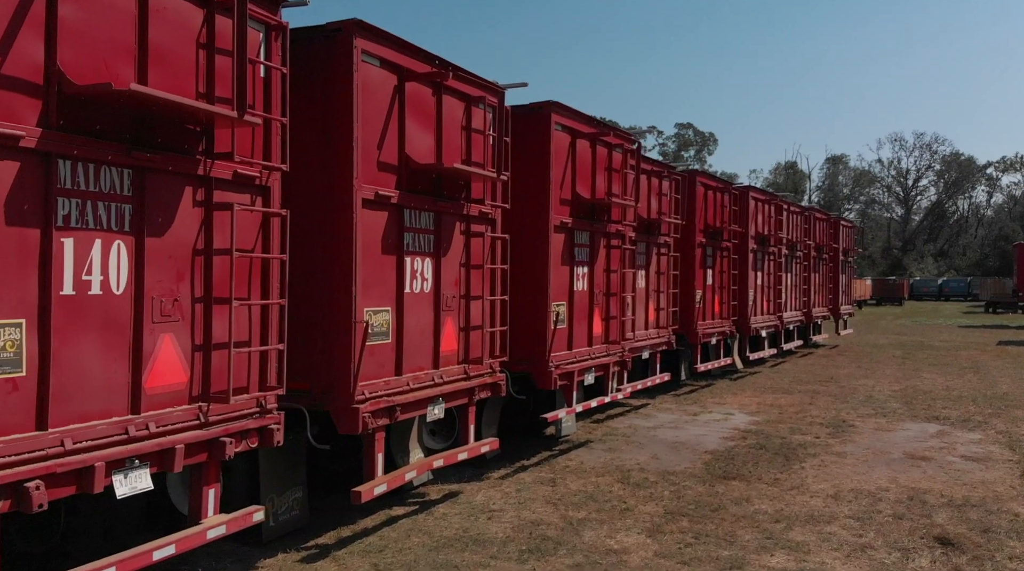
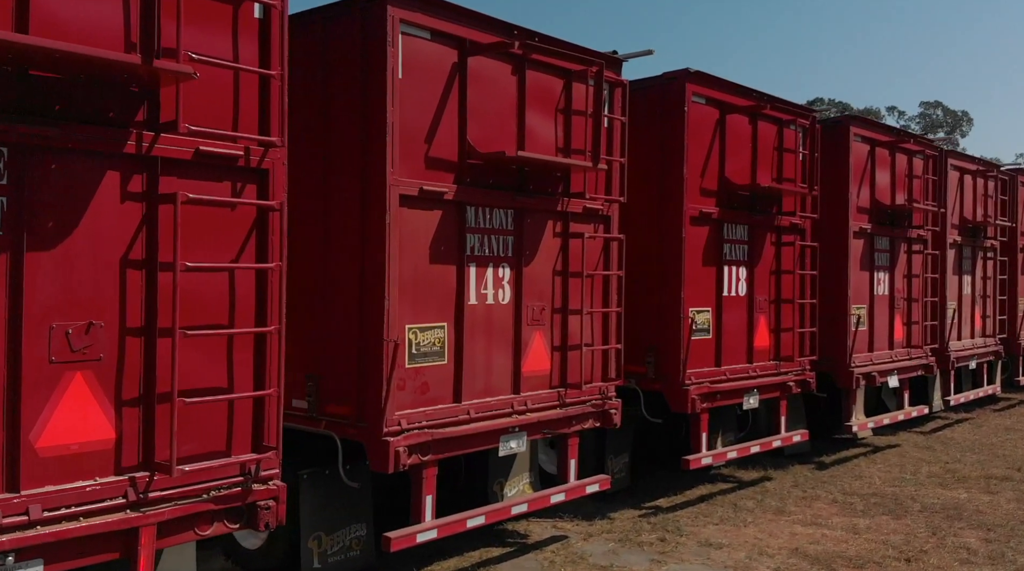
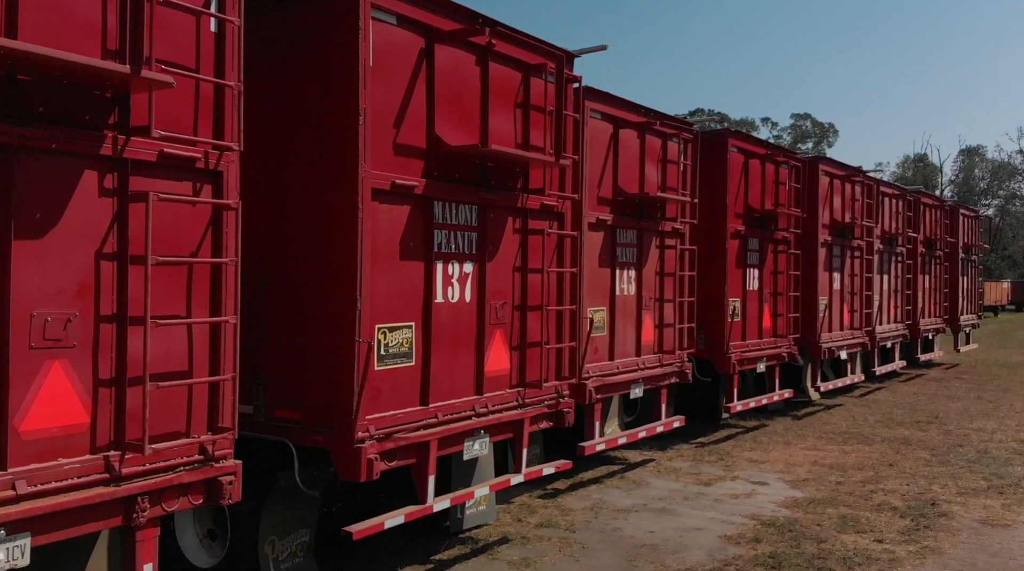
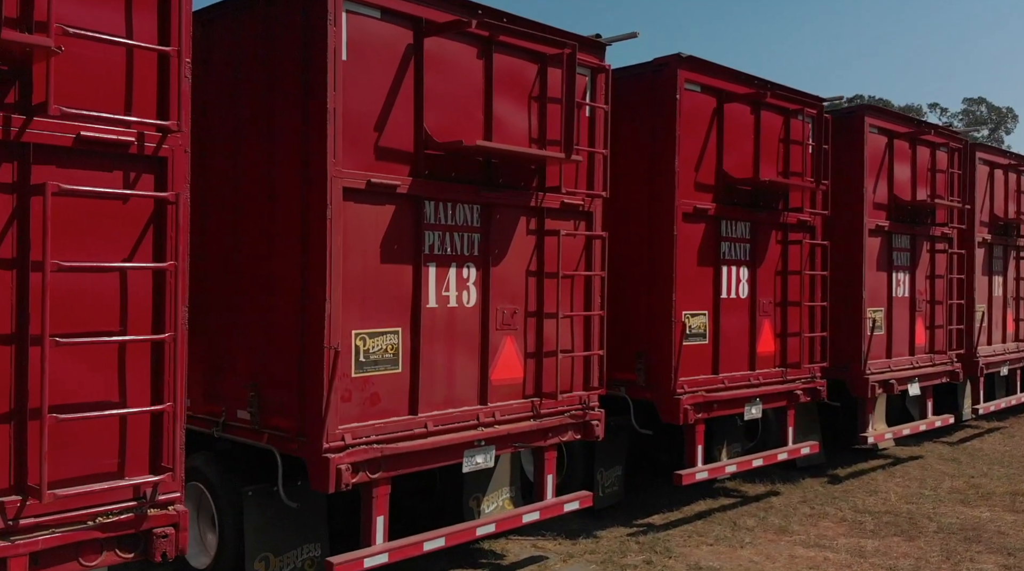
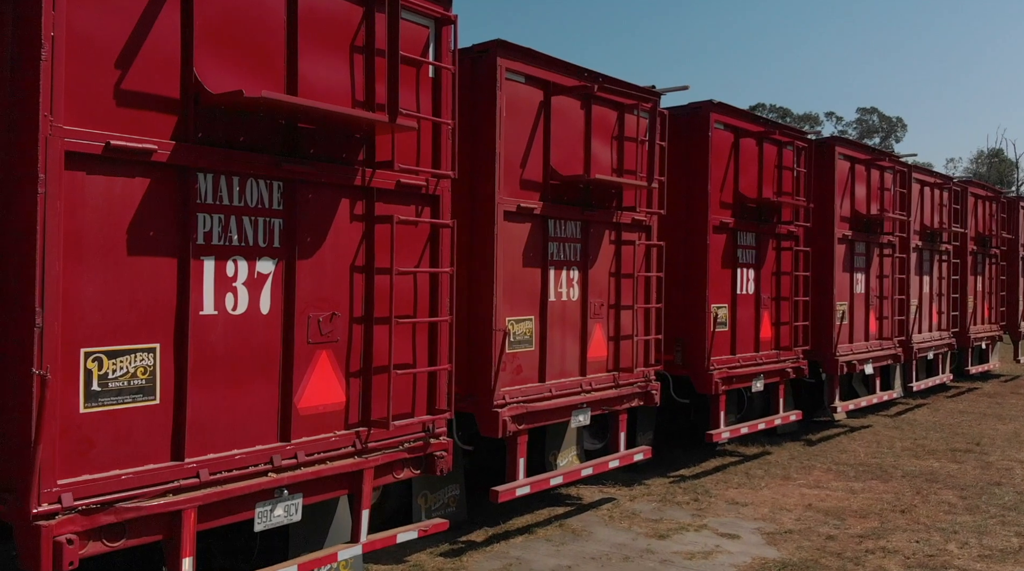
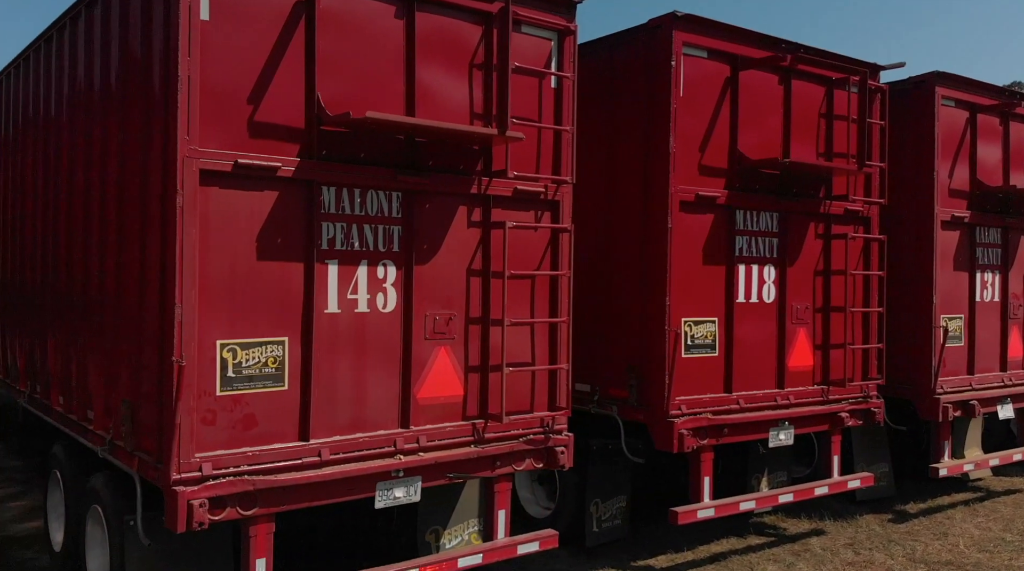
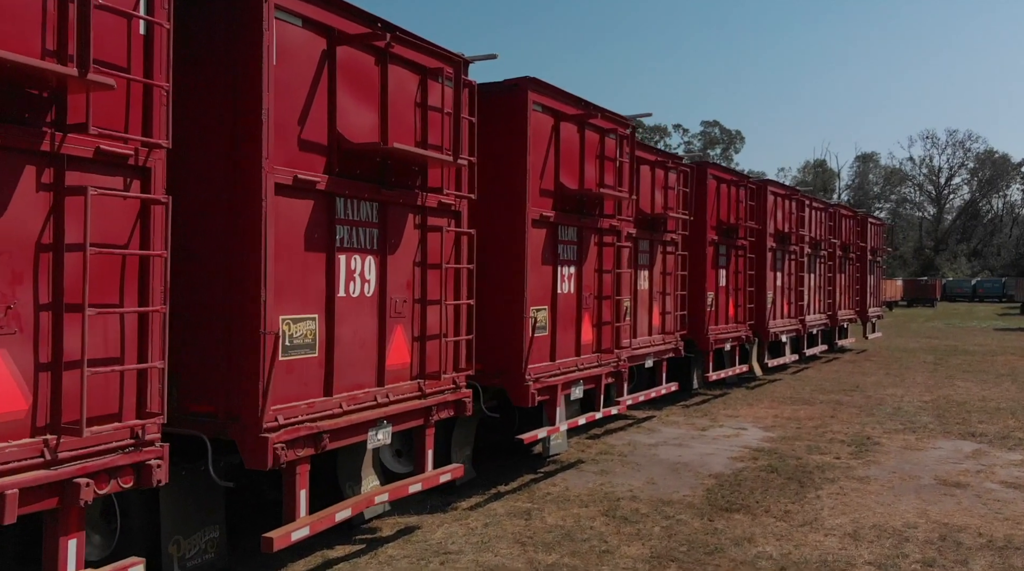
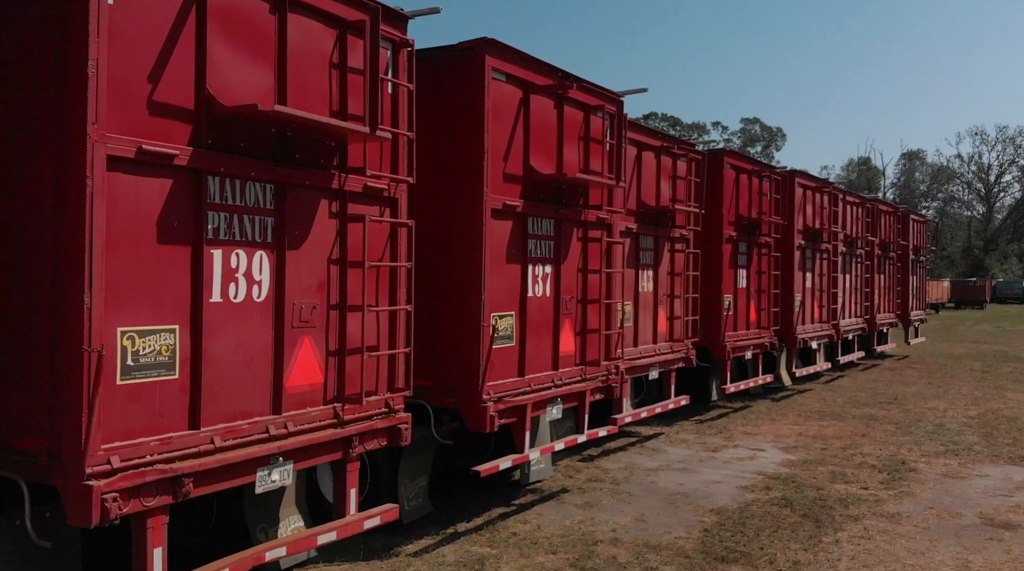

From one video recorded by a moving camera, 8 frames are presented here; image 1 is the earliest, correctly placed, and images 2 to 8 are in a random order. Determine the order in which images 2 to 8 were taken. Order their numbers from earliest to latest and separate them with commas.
7, 8, 3, 5, 2, 4, 6
